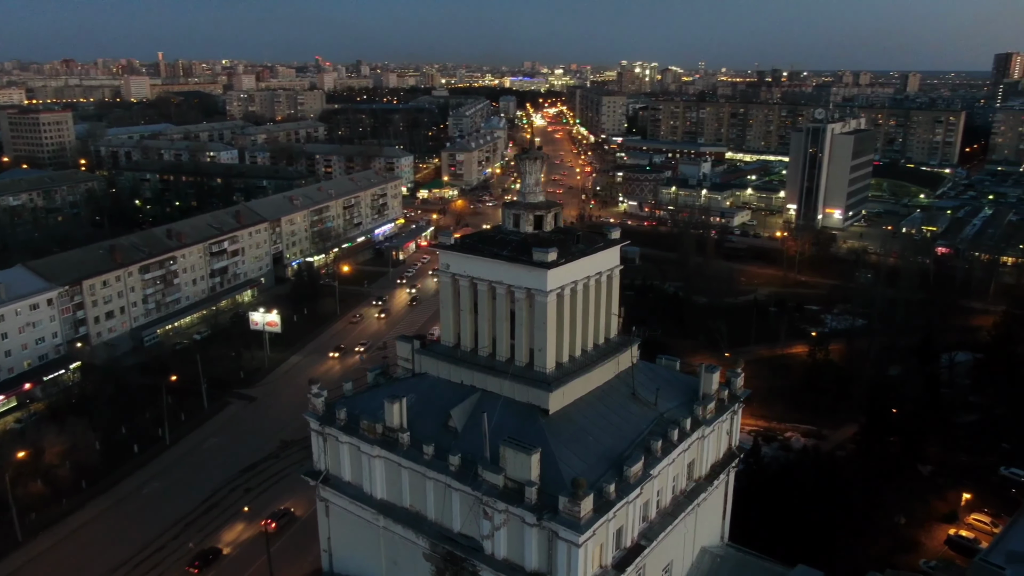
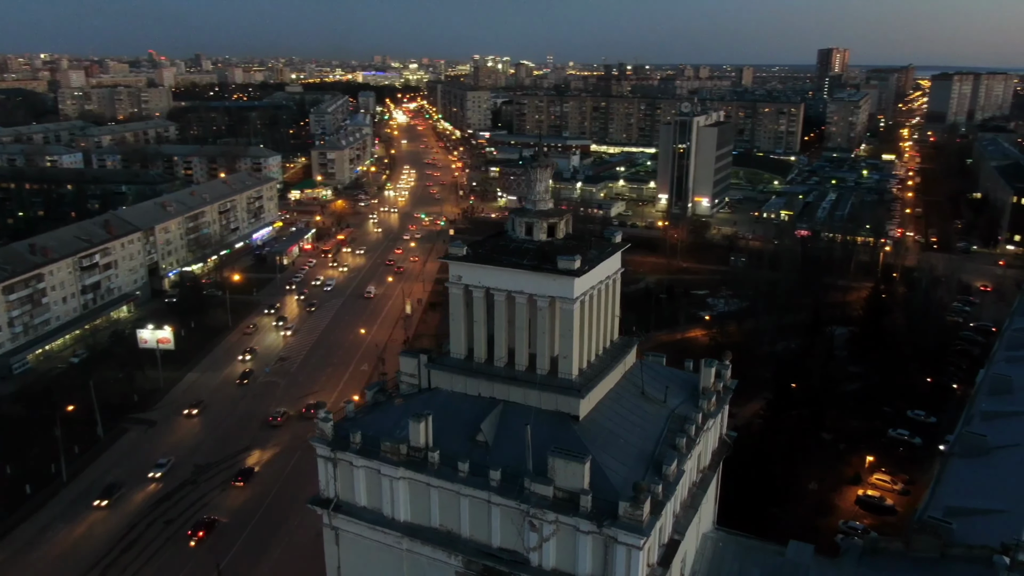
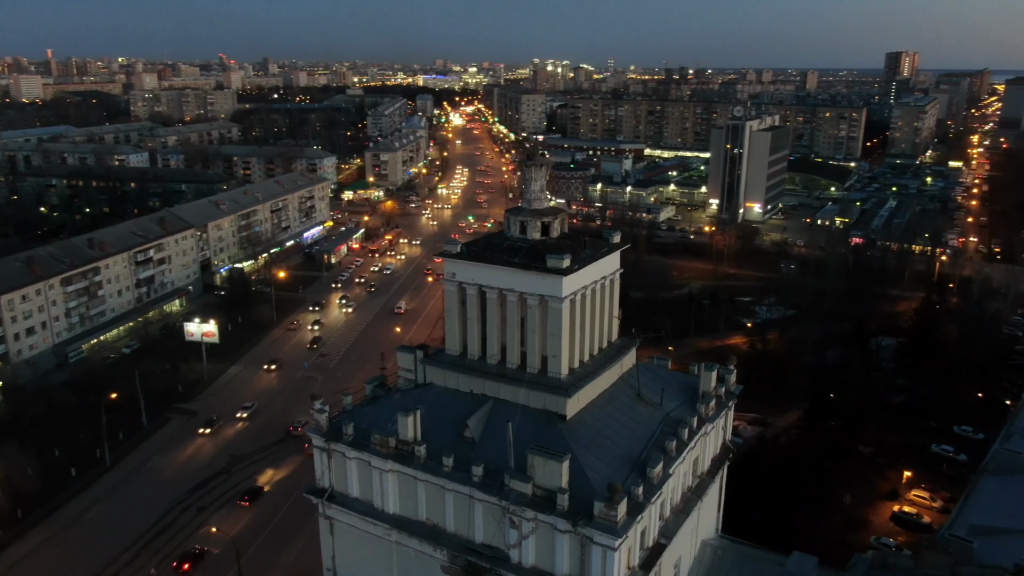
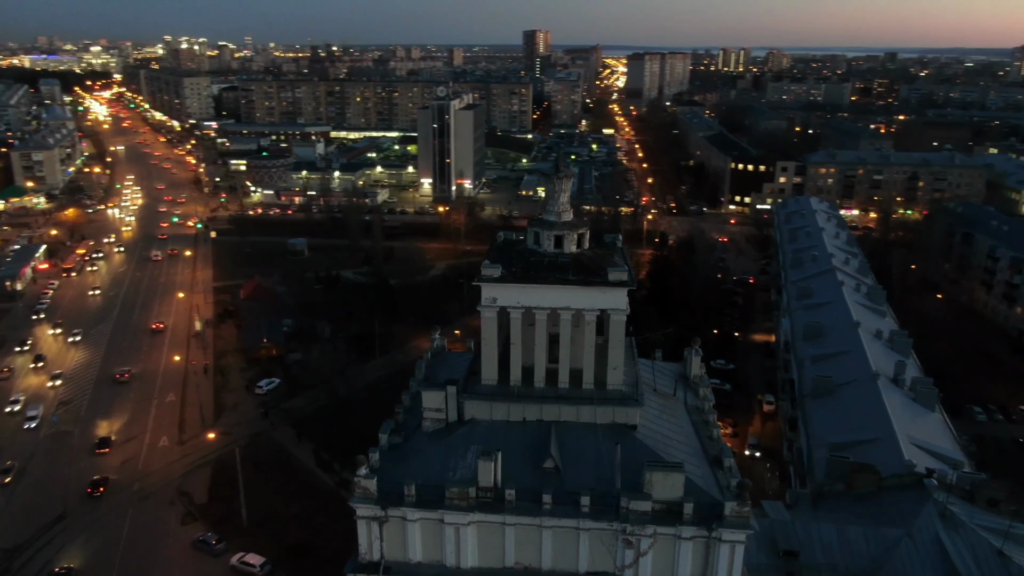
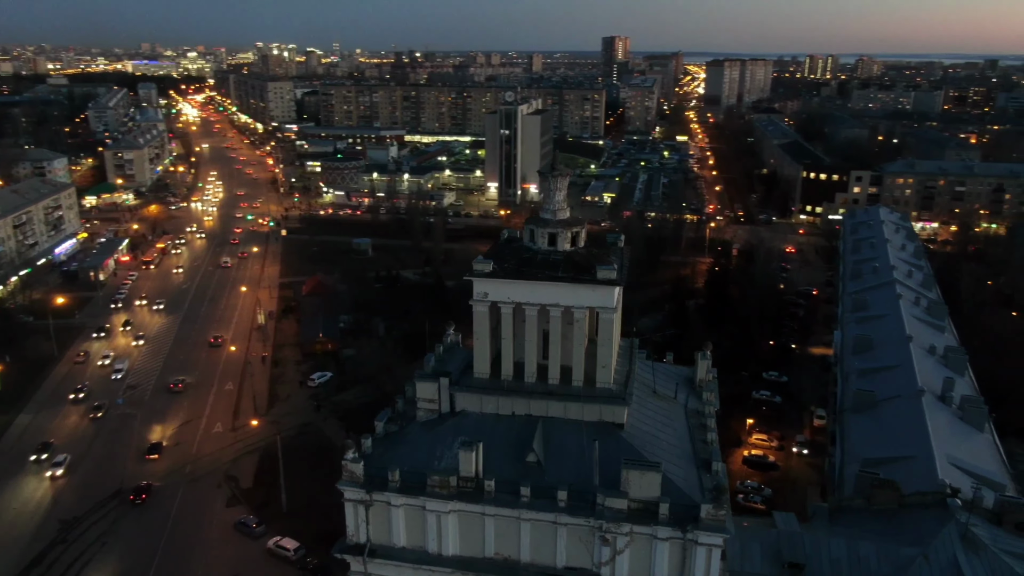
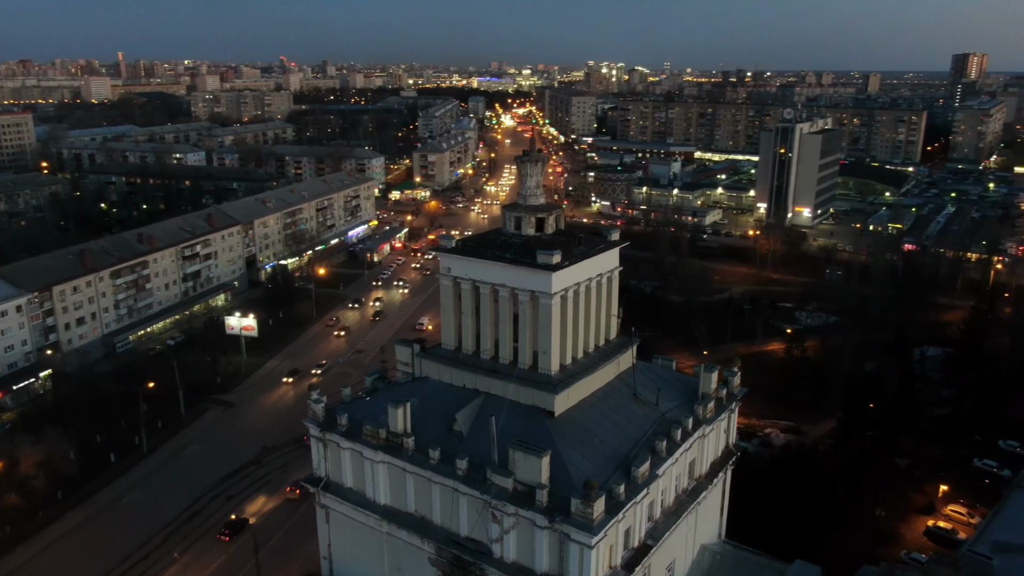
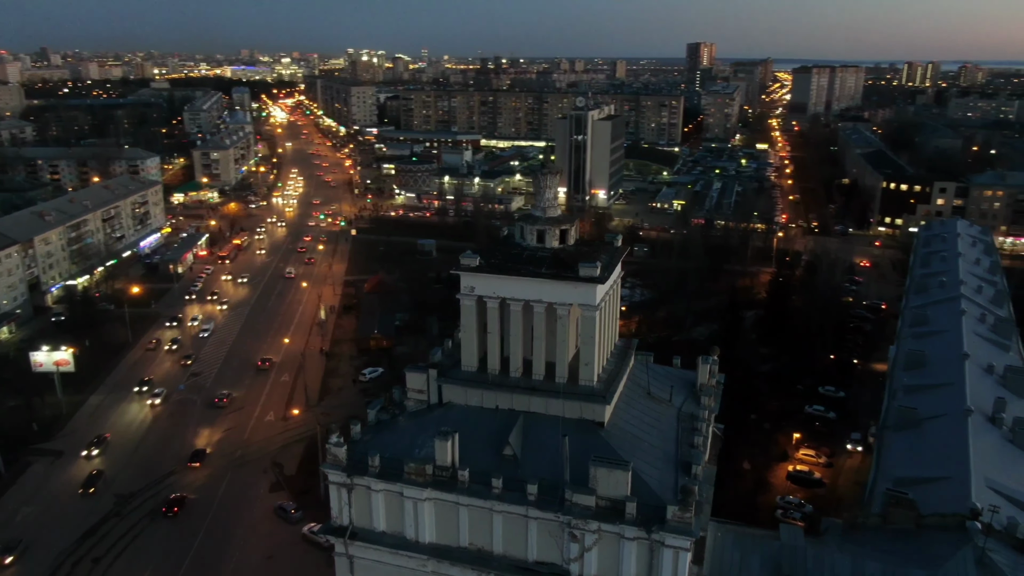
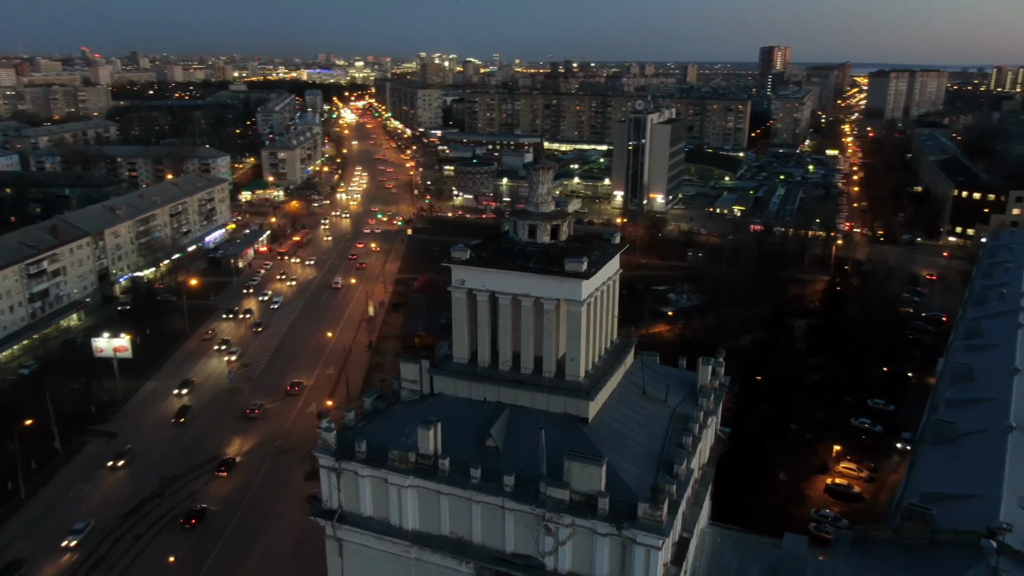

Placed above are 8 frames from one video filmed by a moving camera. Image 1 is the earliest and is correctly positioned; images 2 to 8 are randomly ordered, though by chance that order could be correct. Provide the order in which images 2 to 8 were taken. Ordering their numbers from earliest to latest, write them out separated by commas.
6, 3, 2, 8, 7, 5, 4
